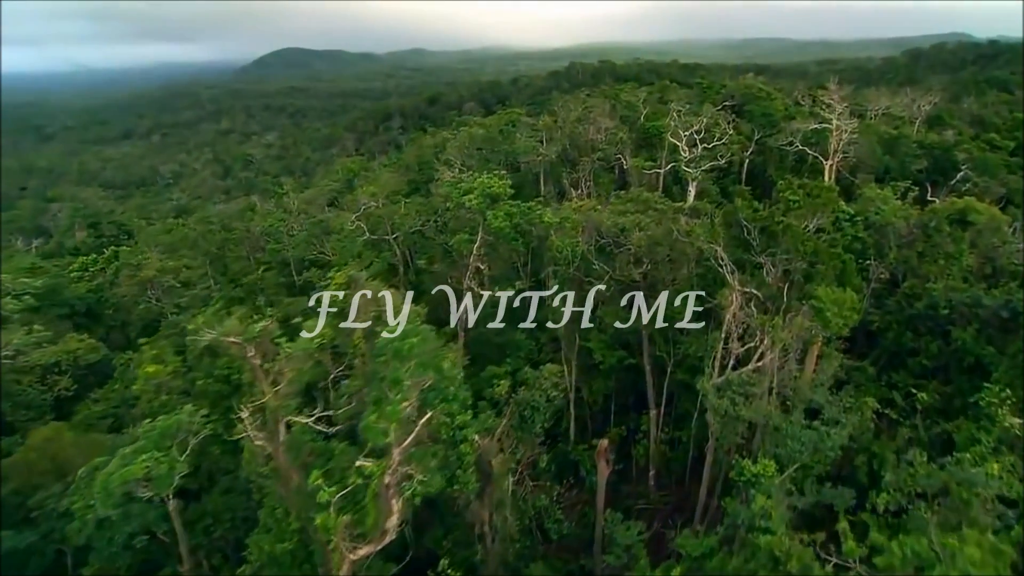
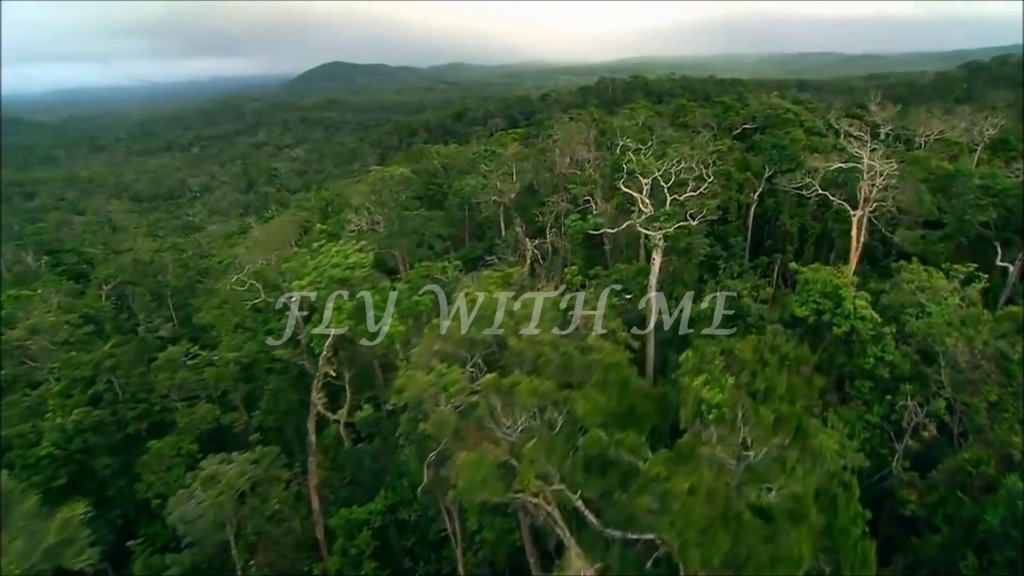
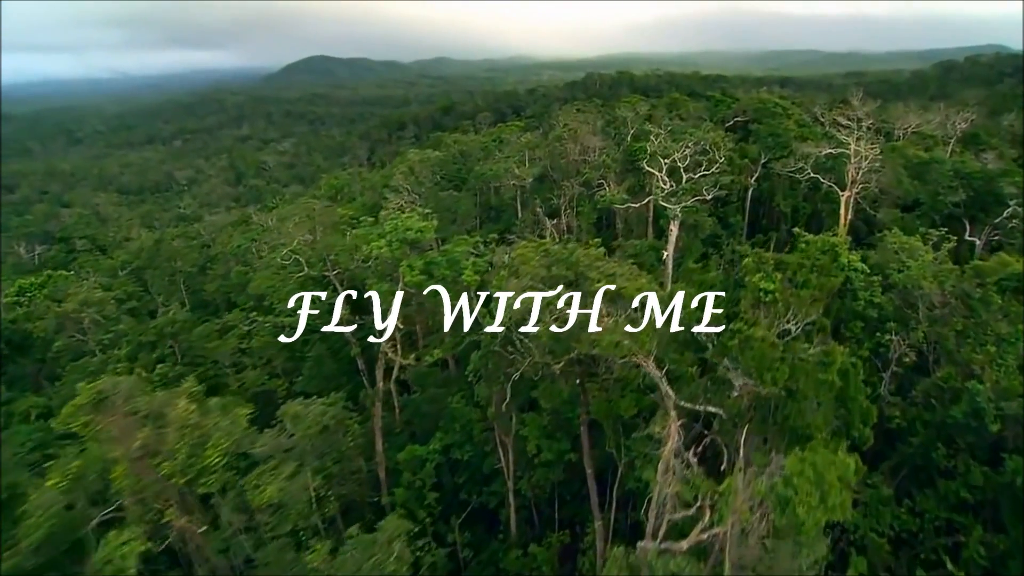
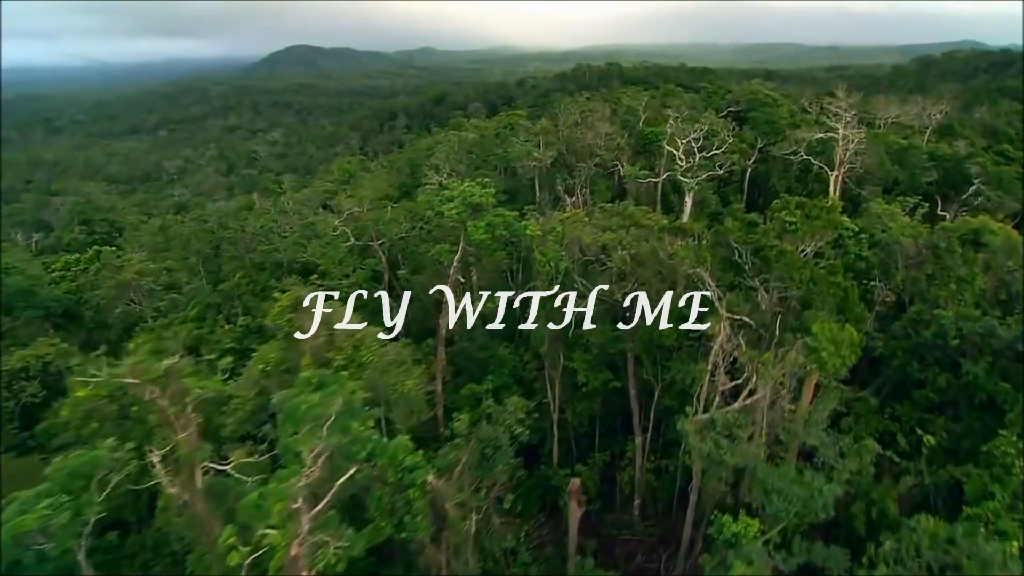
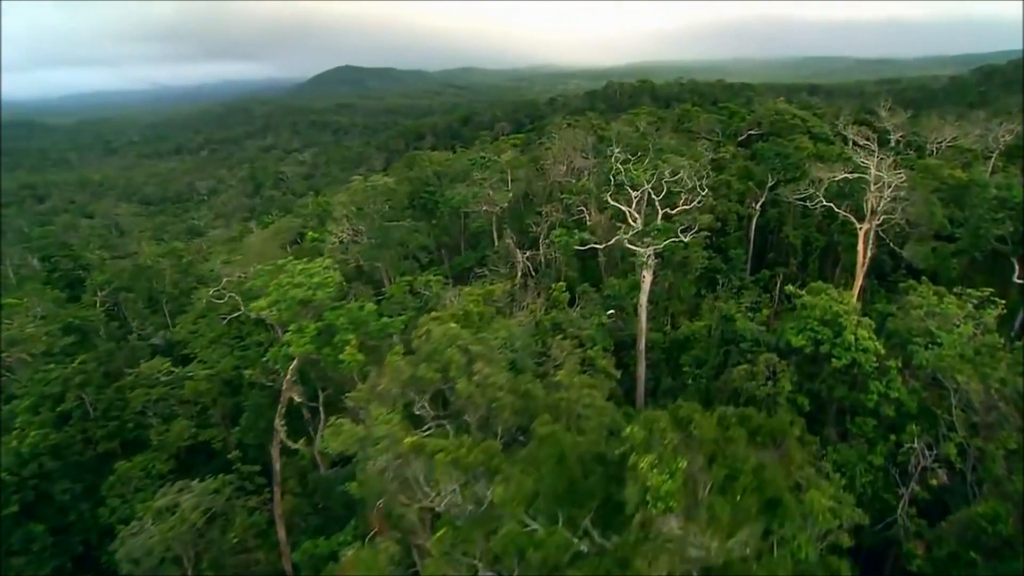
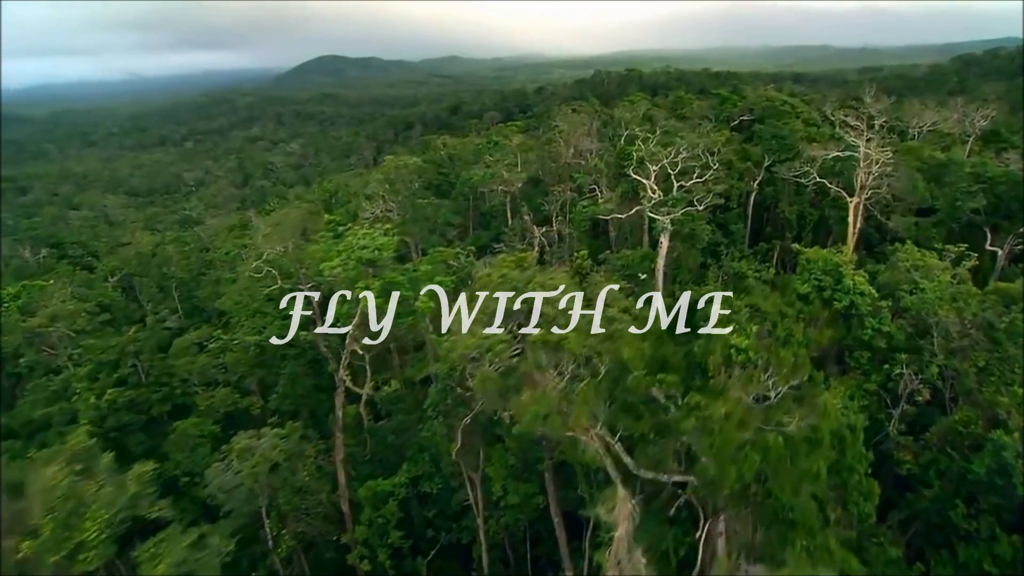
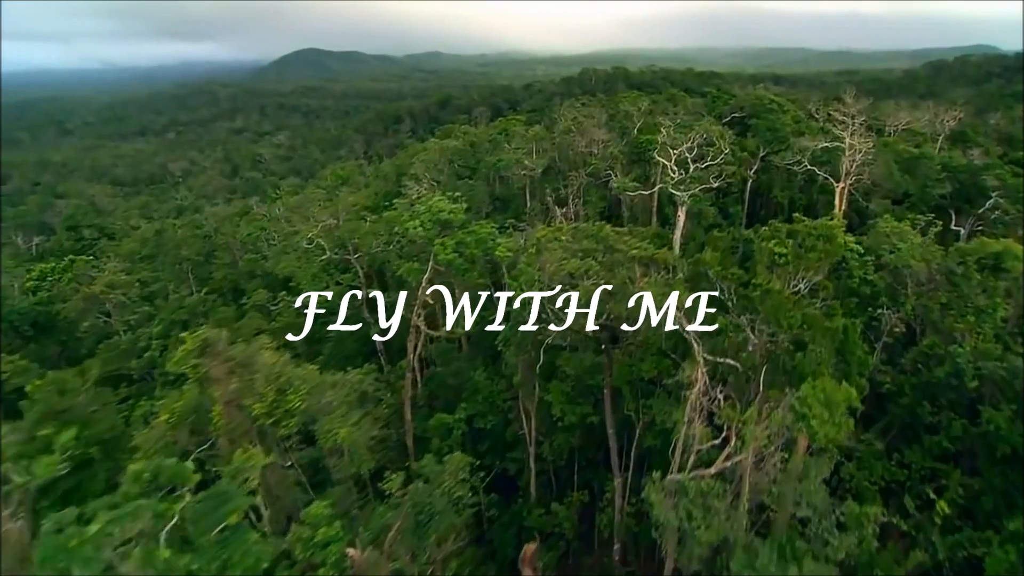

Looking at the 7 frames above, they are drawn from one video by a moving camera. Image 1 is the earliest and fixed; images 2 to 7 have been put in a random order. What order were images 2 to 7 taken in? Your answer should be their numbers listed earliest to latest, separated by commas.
4, 7, 3, 6, 2, 5
